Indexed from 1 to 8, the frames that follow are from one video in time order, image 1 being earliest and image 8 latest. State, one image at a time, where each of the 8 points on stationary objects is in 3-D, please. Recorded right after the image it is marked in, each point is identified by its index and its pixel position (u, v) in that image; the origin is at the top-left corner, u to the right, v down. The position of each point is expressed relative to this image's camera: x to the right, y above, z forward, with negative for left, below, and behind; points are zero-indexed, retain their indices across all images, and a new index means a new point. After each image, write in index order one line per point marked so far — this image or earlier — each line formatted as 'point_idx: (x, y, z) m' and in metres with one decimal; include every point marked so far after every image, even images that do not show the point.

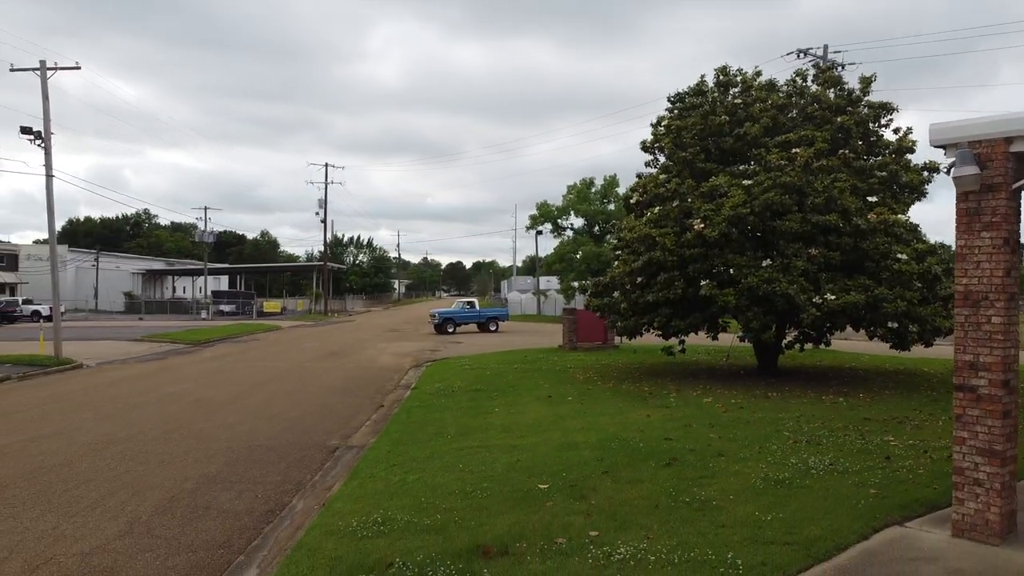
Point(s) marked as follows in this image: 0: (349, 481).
0: (-1.9, -2.3, +9.6) m
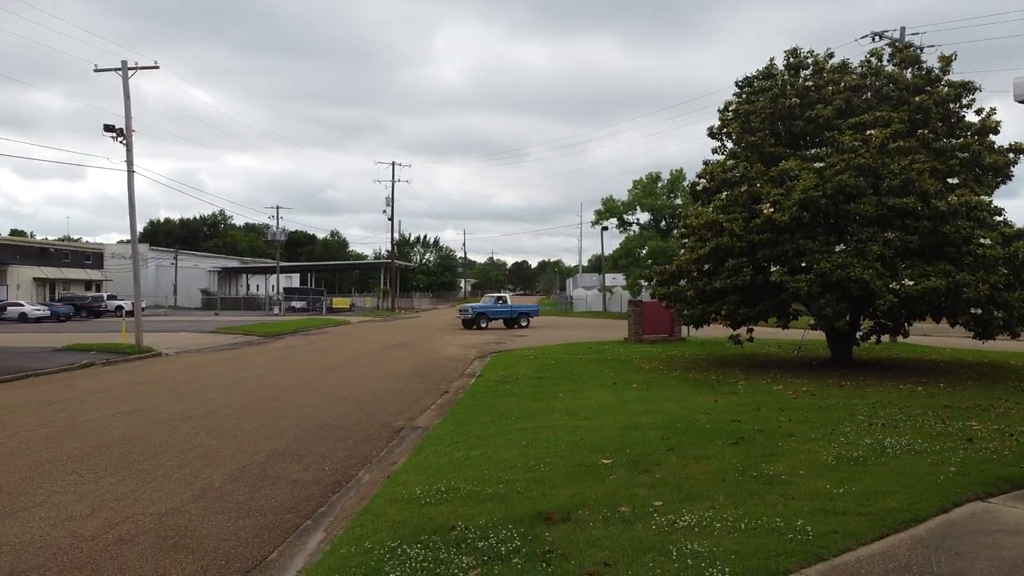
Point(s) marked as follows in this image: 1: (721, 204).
0: (-1.2, -2.0, +9.7) m
1: (+4.8, +1.9, +18.3) m
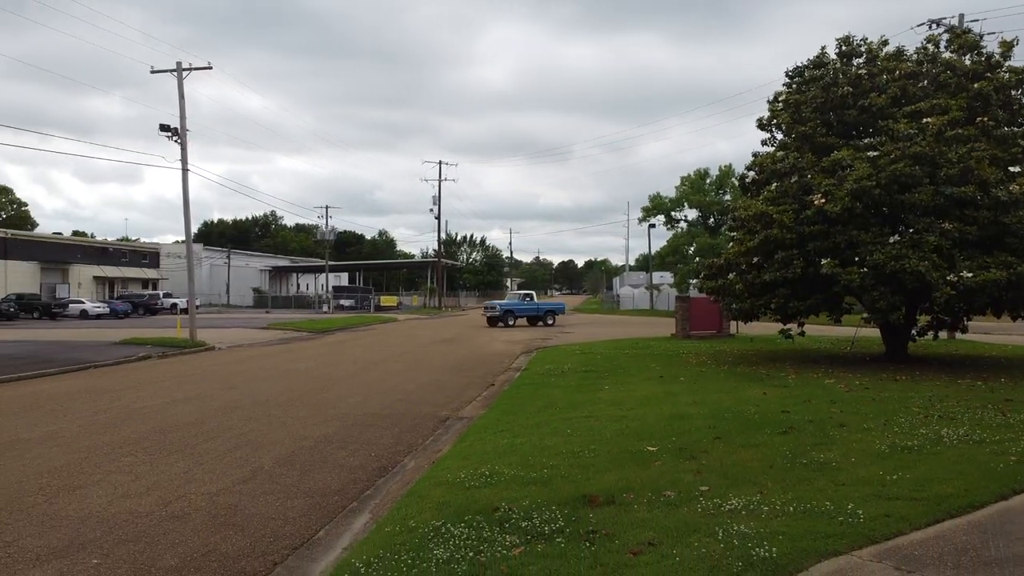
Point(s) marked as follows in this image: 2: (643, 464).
0: (-0.6, -1.9, +9.7) m
1: (+5.8, +2.1, +18.0) m
2: (+1.2, -1.6, +7.5) m
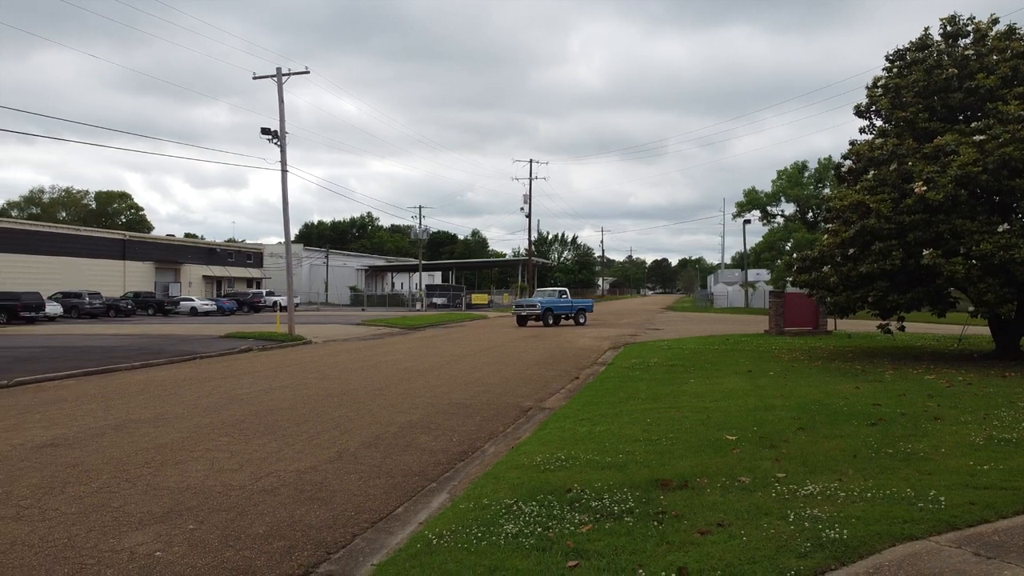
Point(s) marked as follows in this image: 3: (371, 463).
0: (+0.3, -1.8, +9.8) m
1: (+7.6, +2.2, +17.3) m
2: (+1.9, -1.5, +7.4) m
3: (-1.5, -1.8, +8.3) m
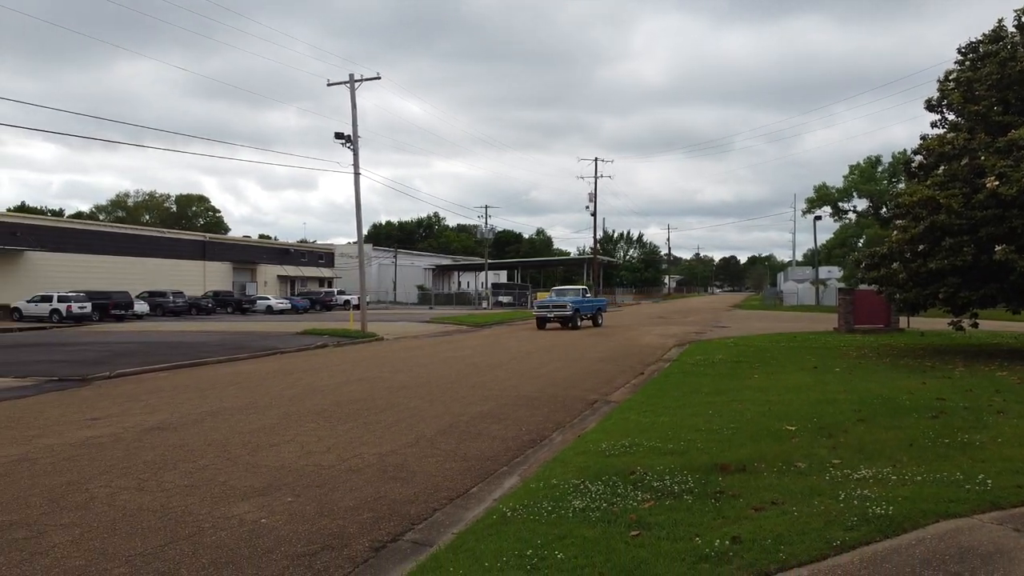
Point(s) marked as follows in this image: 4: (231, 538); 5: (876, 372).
0: (+1.2, -1.7, +10.3) m
1: (+9.1, +2.3, +17.1) m
2: (+2.6, -1.5, +7.7) m
3: (-0.7, -1.8, +8.8) m
4: (-2.0, -1.7, +5.7) m
5: (+6.6, -1.5, +14.6) m
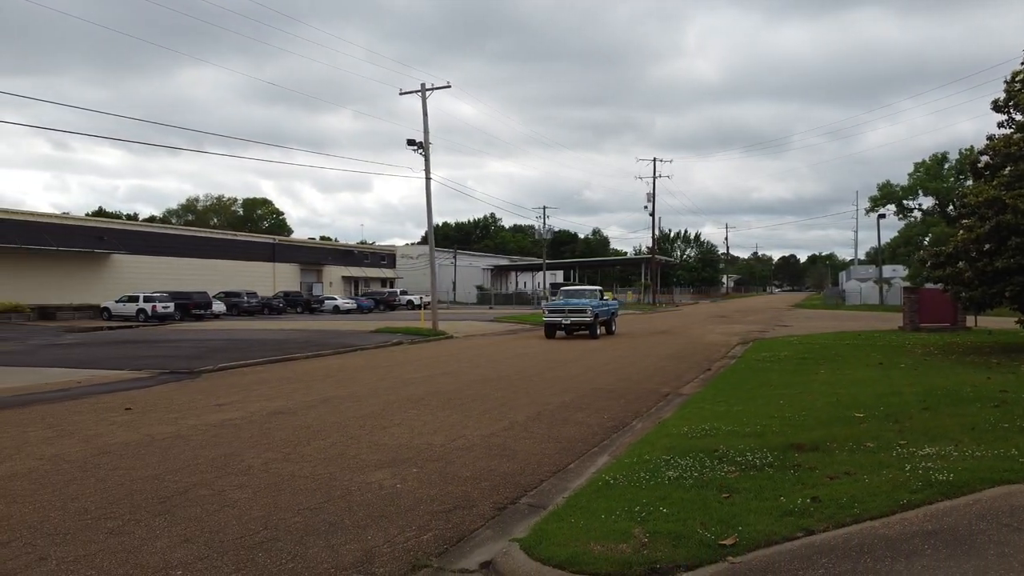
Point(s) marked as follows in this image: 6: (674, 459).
0: (+2.3, -1.7, +11.1) m
1: (+10.6, +2.3, +17.4) m
2: (+3.5, -1.4, +8.4) m
3: (+0.3, -1.8, +9.8) m
4: (-1.1, -1.7, +6.7) m
5: (+8.0, -1.5, +15.0) m
6: (+1.5, -1.6, +7.3) m
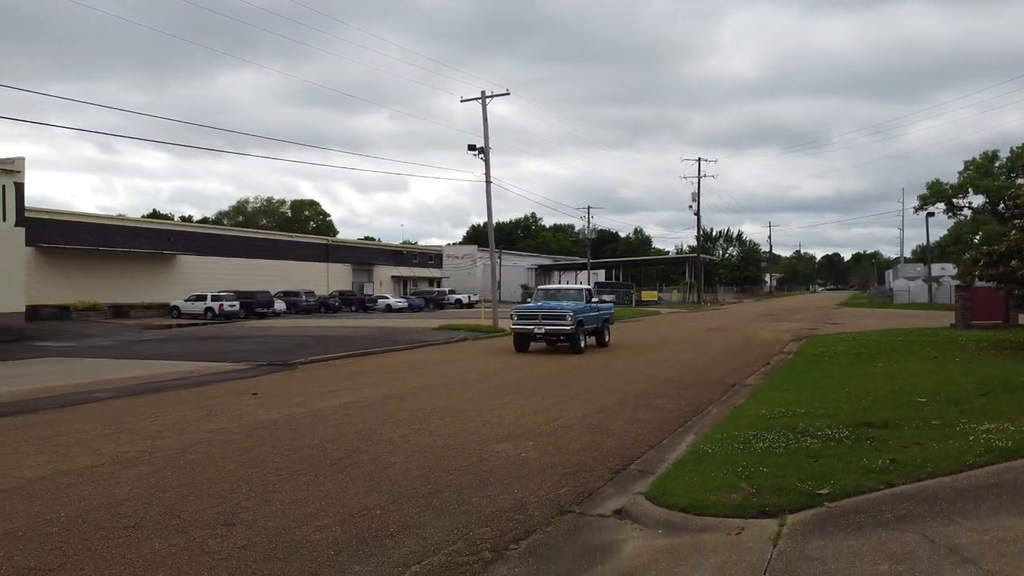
0: (+3.6, -1.7, +12.1) m
1: (+12.2, +2.4, +18.0) m
2: (+4.7, -1.4, +9.4) m
3: (+1.6, -1.7, +10.9) m
4: (0.0, -1.7, +7.9) m
5: (+9.5, -1.4, +15.8) m
6: (+2.6, -1.5, +8.4) m
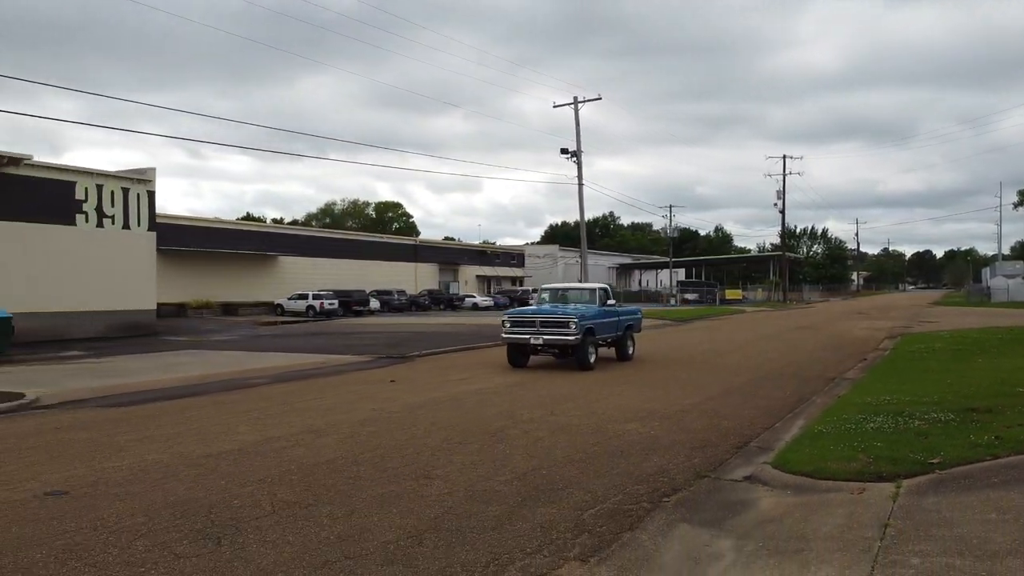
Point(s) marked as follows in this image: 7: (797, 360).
0: (+5.5, -1.6, +12.9) m
1: (+14.6, +2.4, +17.9) m
2: (+6.3, -1.4, +10.1) m
3: (+3.3, -1.7, +11.9) m
4: (+1.5, -1.7, +9.0) m
5: (+11.7, -1.4, +16.0) m
6: (+4.1, -1.5, +9.2) m
7: (+6.8, -1.7, +19.2) m
